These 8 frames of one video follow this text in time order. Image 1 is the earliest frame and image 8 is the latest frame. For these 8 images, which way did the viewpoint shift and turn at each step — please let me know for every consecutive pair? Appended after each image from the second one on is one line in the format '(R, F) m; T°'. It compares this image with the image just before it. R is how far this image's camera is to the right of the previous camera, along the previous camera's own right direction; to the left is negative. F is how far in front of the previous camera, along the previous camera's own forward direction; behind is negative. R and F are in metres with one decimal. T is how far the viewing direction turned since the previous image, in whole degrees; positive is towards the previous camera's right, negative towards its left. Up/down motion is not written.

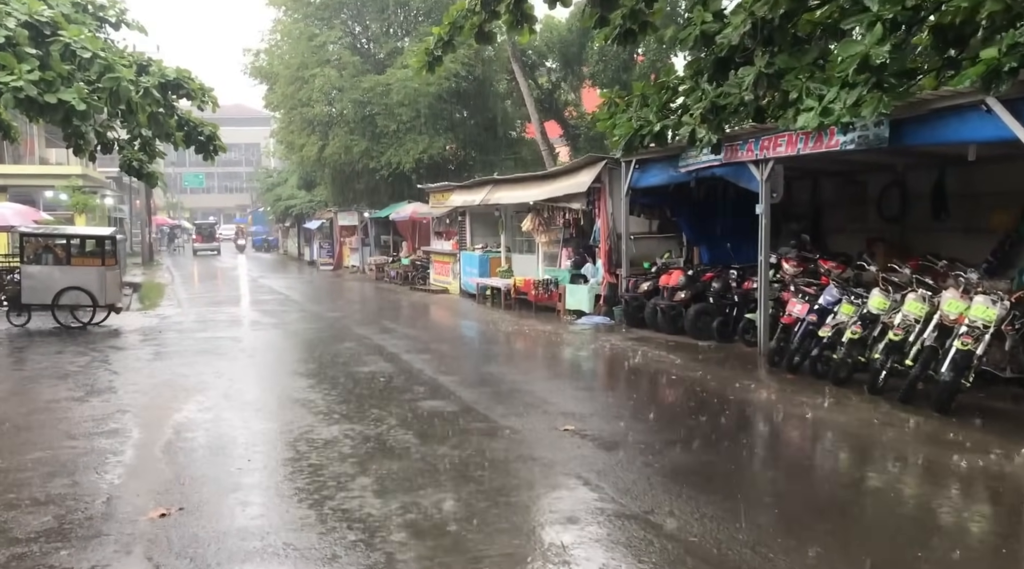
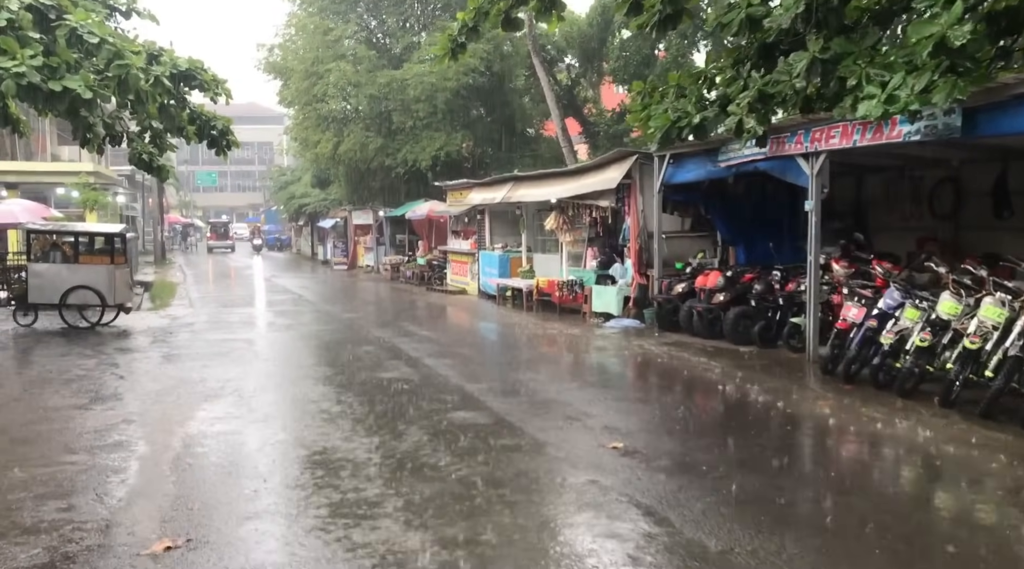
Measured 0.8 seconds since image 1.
(-0.2, +0.6) m; -1°
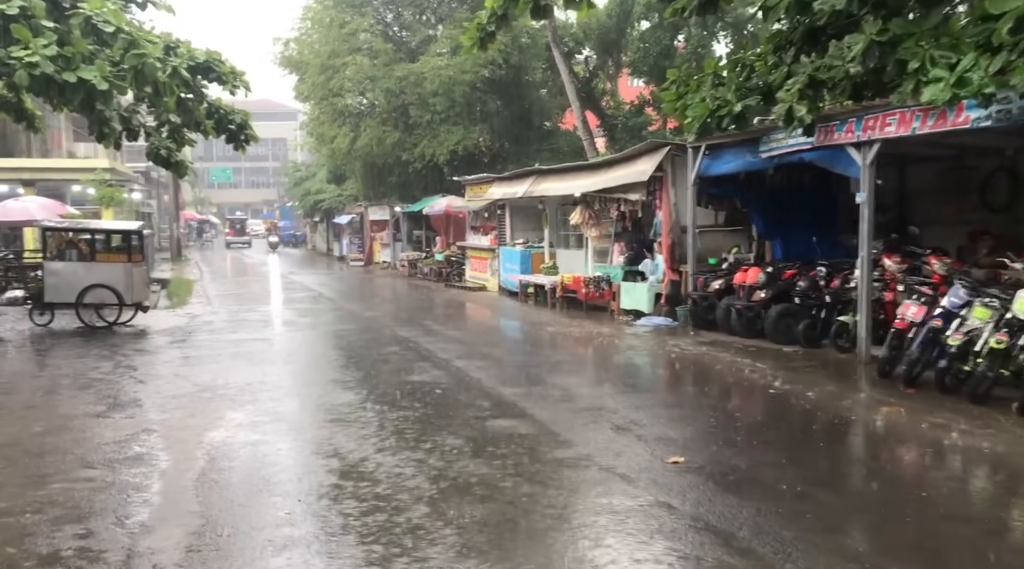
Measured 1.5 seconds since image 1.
(-0.2, +0.4) m; -1°
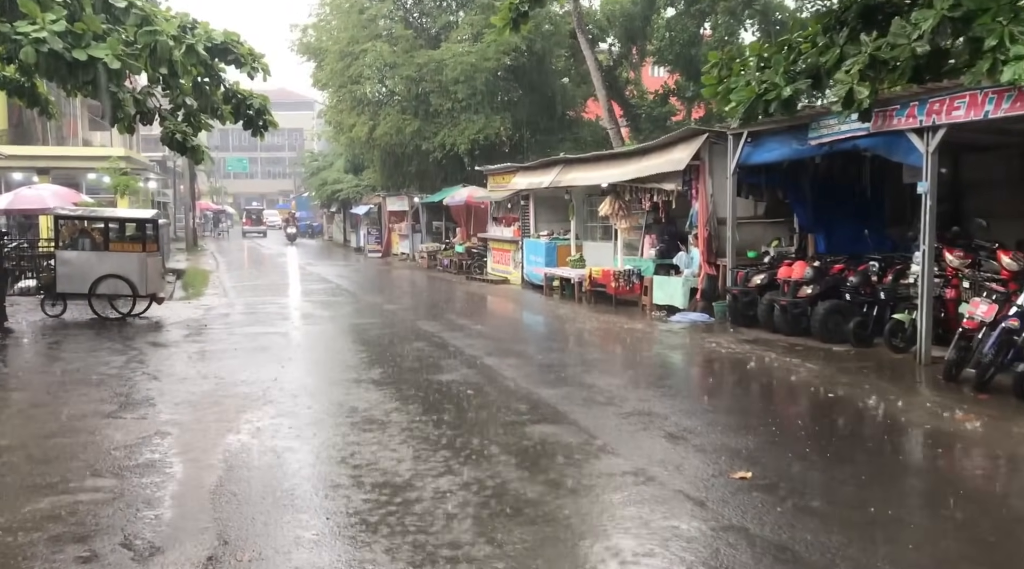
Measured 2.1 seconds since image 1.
(-0.2, +0.5) m; -1°
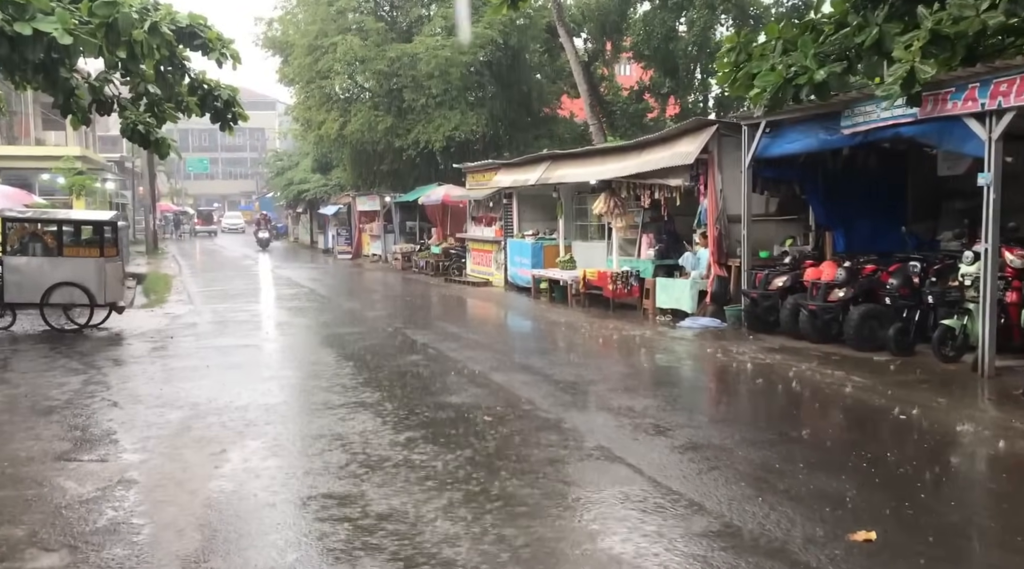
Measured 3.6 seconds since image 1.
(-0.4, +1.0) m; +2°
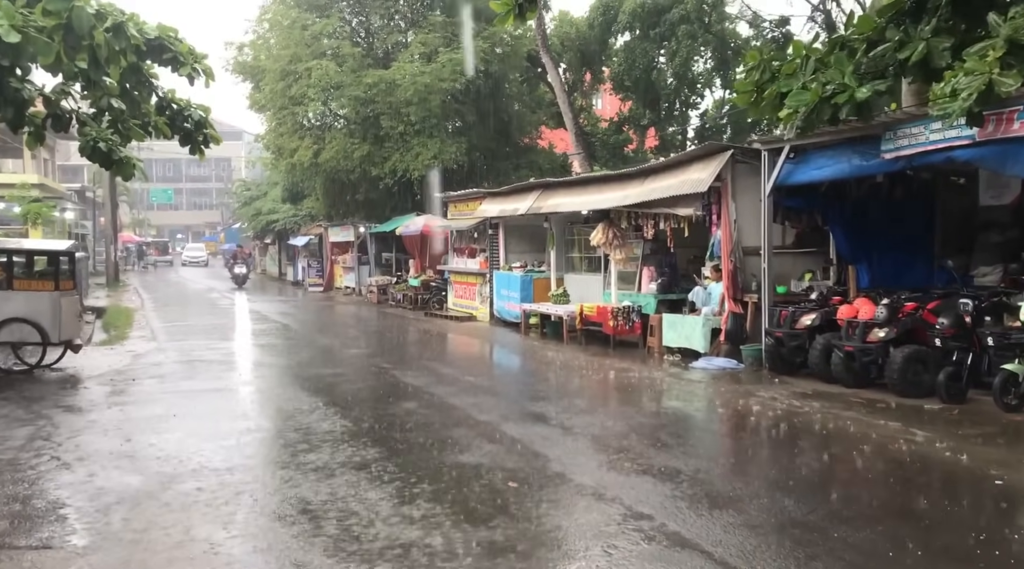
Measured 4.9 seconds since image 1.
(-0.4, +1.0) m; +2°
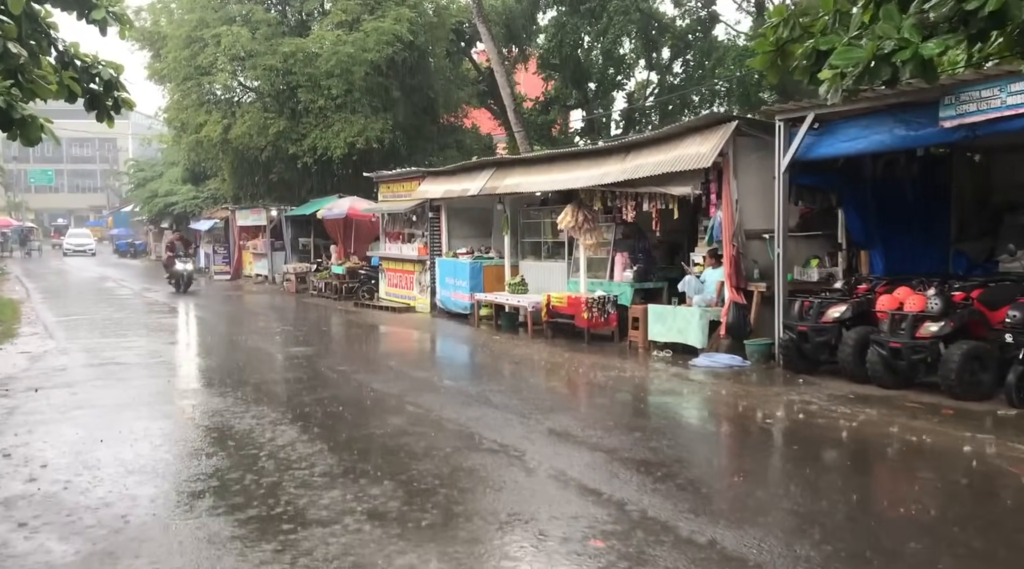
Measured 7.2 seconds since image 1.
(-0.9, +1.4) m; +7°
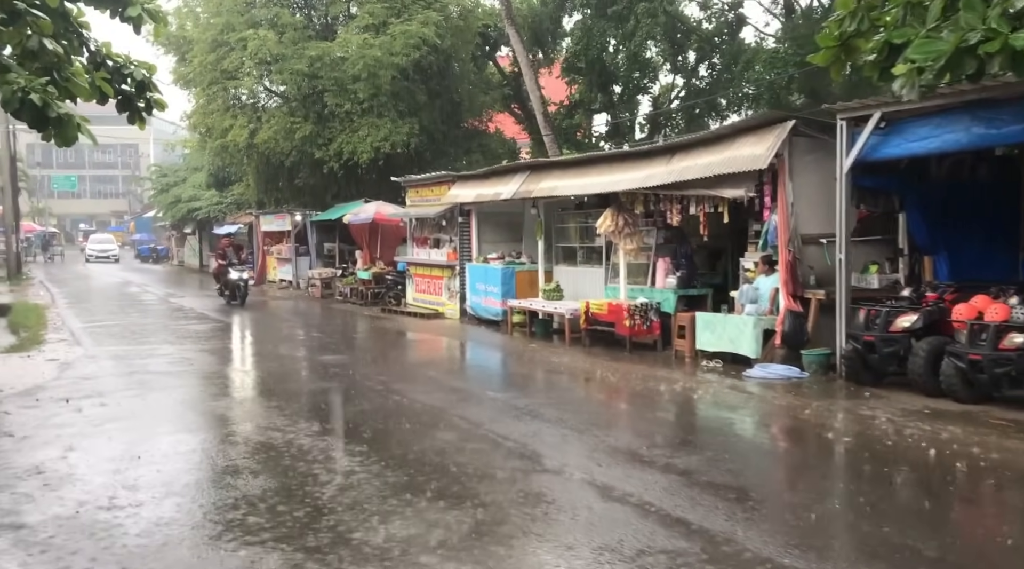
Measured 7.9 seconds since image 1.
(-0.3, +0.4) m; -1°
